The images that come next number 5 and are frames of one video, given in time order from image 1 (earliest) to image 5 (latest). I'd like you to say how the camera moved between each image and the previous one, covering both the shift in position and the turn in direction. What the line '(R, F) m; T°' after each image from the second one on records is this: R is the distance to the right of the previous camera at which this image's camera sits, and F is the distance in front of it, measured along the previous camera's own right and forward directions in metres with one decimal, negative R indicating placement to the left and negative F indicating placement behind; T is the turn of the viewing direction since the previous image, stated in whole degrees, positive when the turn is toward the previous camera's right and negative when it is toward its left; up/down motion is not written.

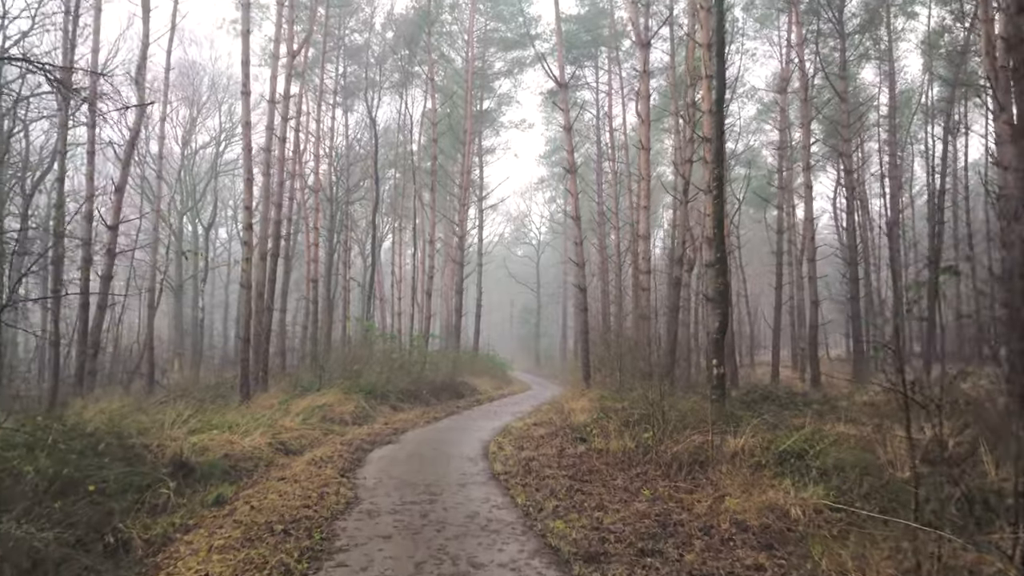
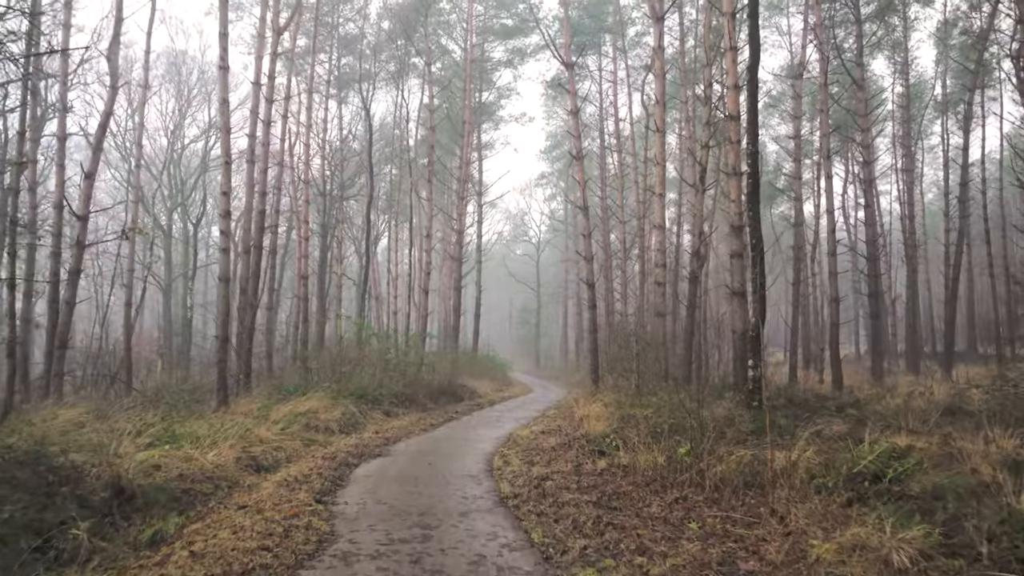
(-0.1, +1.0) m; 0°
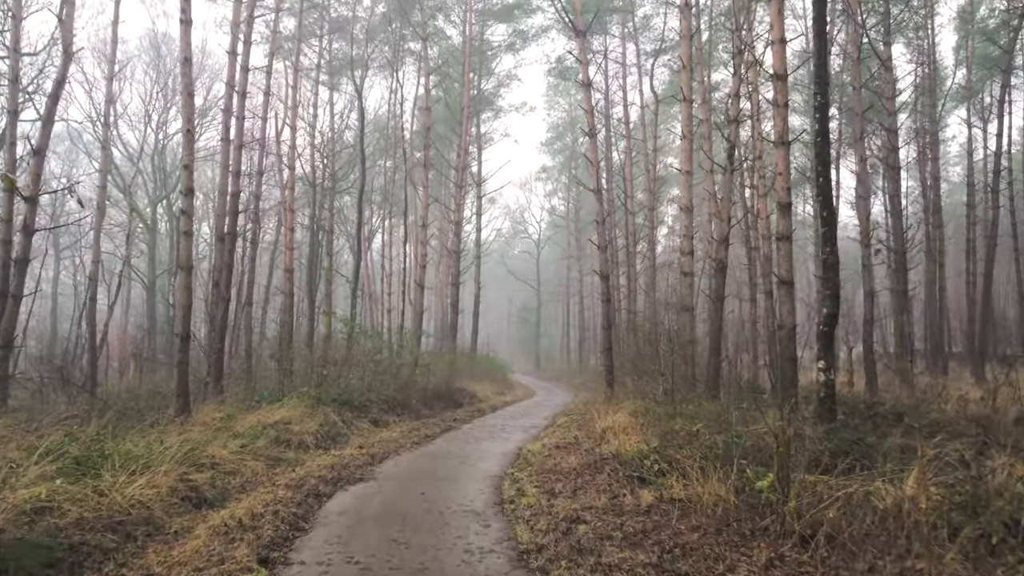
(-0.1, +1.4) m; 0°
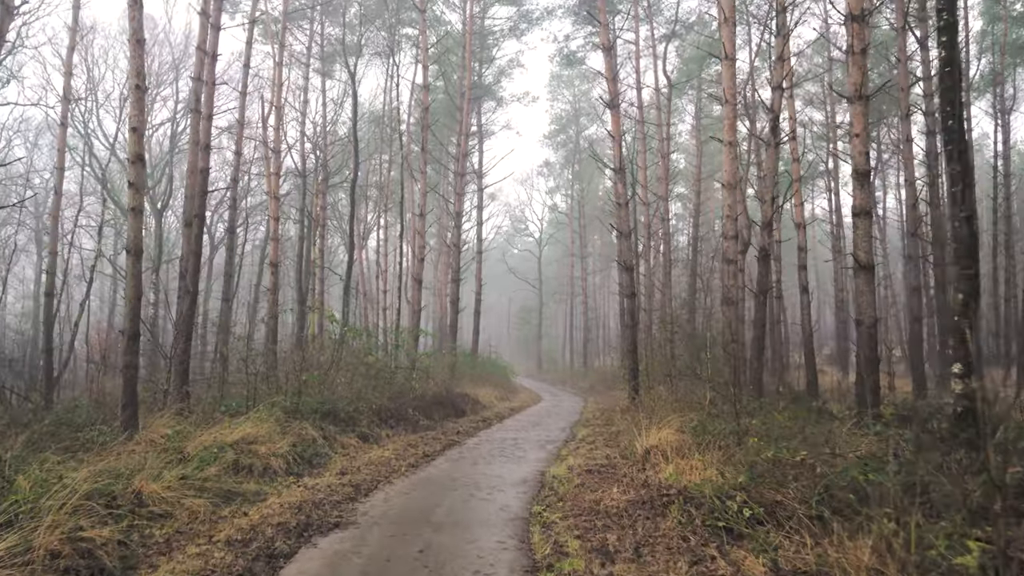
(-0.2, +1.5) m; 0°
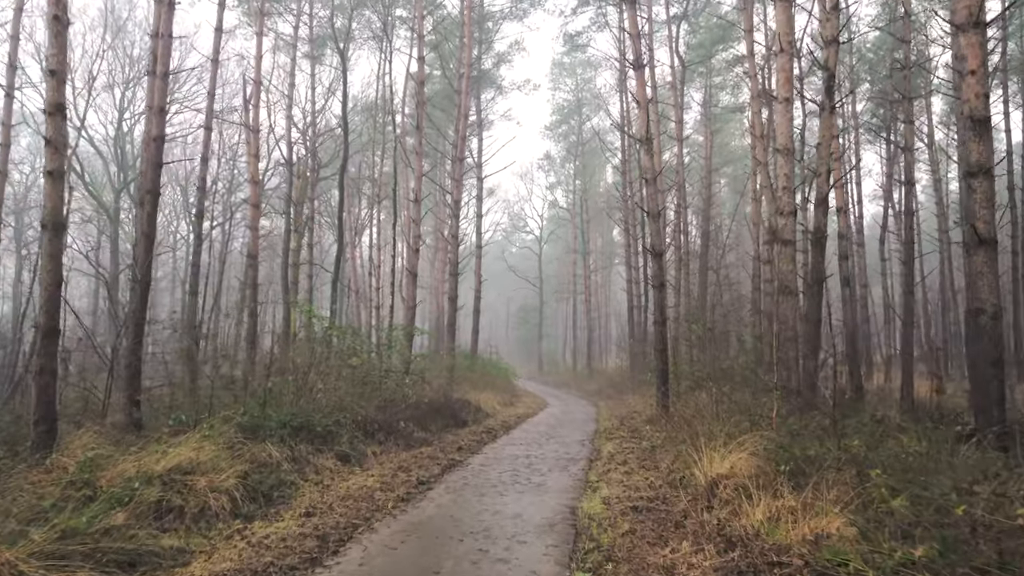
(-0.2, +1.5) m; 0°
